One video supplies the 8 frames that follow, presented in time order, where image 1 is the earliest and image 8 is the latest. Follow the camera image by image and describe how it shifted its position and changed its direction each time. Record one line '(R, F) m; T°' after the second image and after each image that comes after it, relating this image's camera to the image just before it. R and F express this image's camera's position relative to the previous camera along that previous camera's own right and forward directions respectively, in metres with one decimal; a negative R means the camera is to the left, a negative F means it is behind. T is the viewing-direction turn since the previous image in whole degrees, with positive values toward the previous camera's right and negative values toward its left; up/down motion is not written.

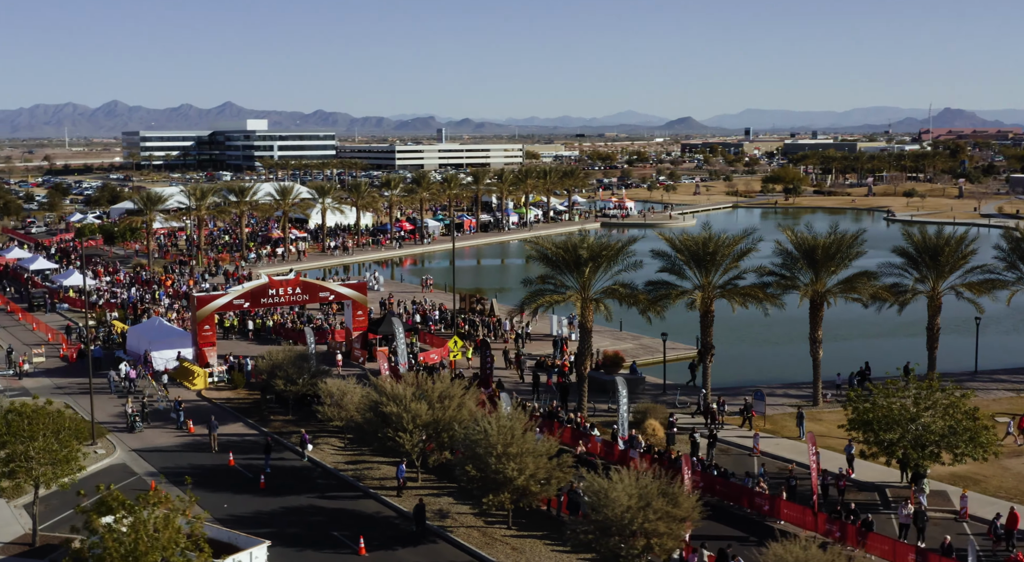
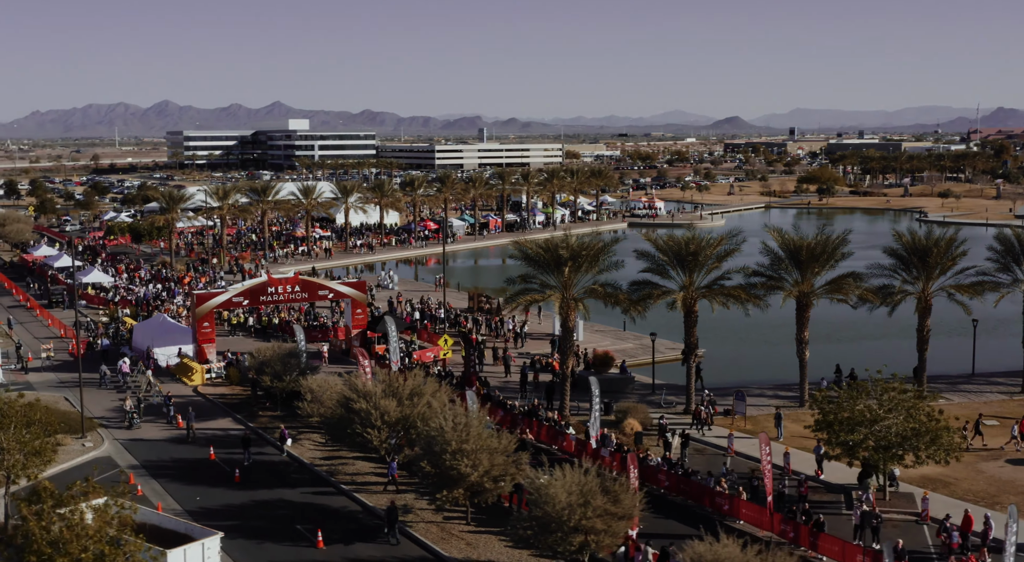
(+1.9, -0.2) m; -2°
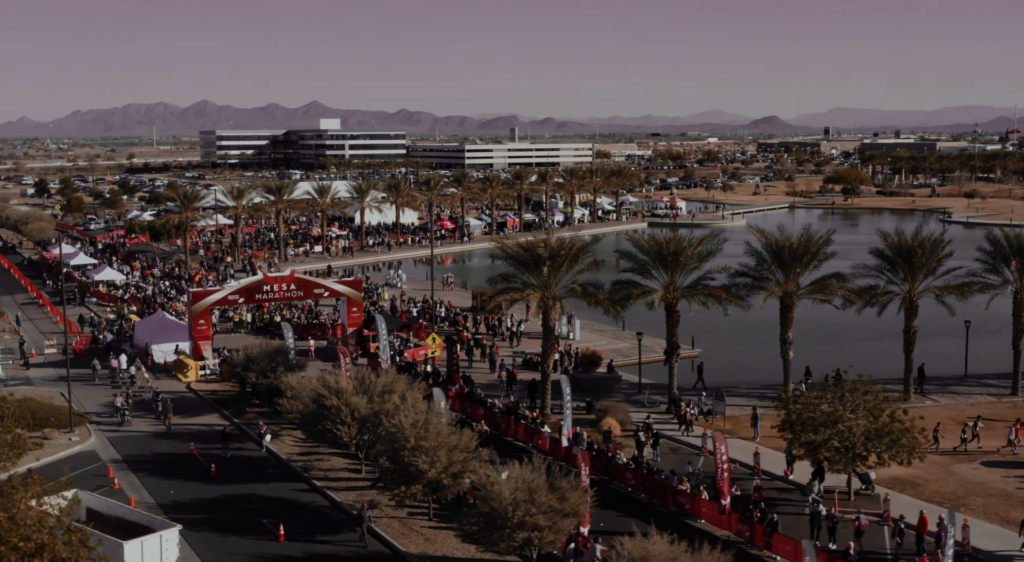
(+1.6, -0.2) m; -2°
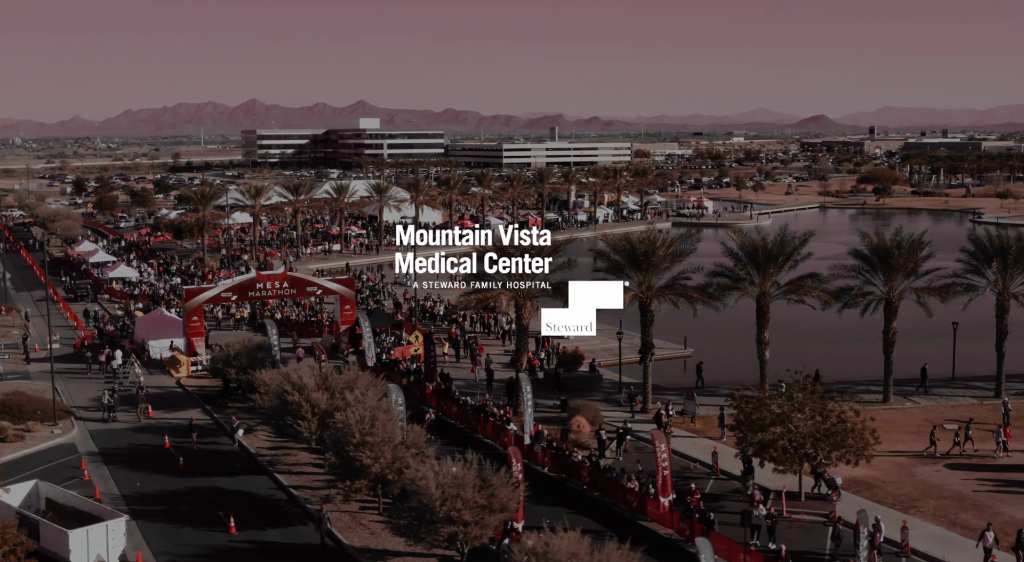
(+2.1, -0.2) m; -2°
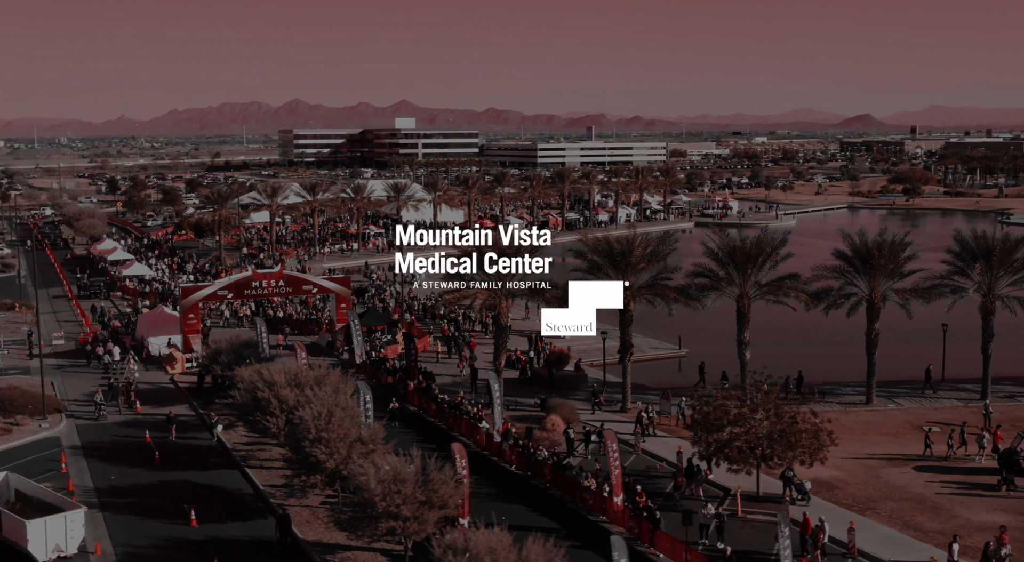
(+1.9, -0.2) m; -2°
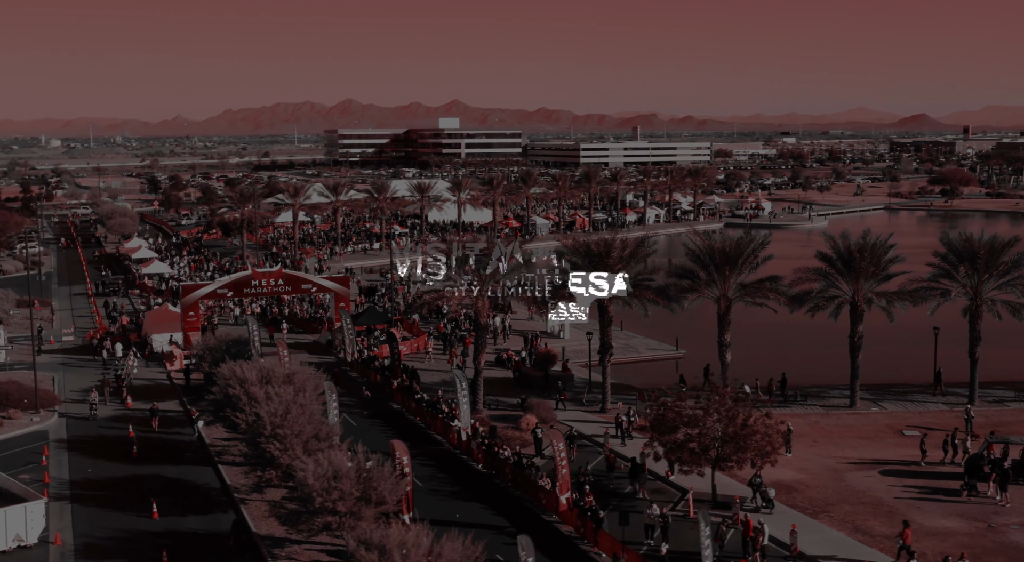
(+2.1, -0.2) m; -2°
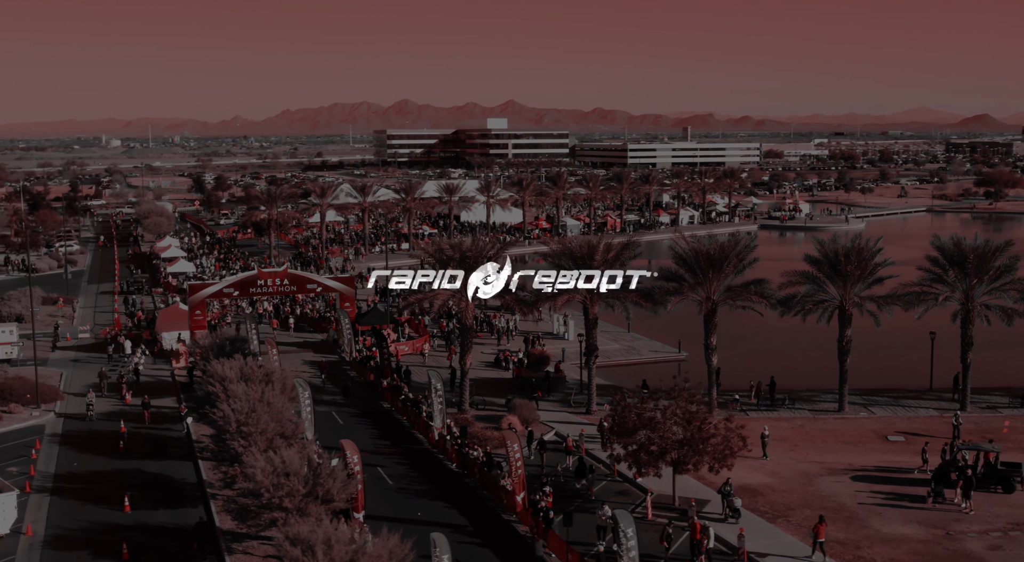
(+2.1, -0.2) m; -3°
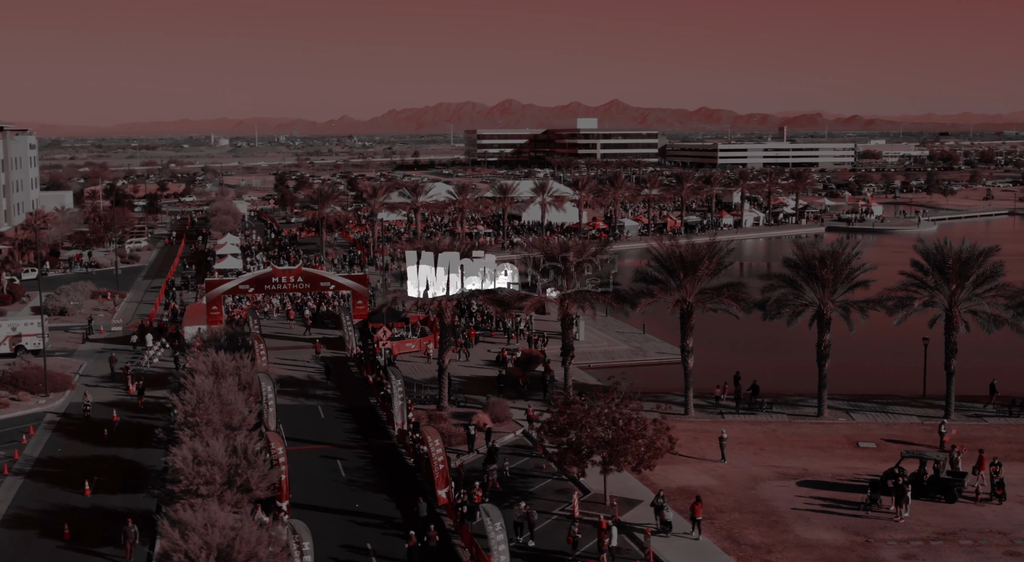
(+3.9, -0.4) m; -5°
